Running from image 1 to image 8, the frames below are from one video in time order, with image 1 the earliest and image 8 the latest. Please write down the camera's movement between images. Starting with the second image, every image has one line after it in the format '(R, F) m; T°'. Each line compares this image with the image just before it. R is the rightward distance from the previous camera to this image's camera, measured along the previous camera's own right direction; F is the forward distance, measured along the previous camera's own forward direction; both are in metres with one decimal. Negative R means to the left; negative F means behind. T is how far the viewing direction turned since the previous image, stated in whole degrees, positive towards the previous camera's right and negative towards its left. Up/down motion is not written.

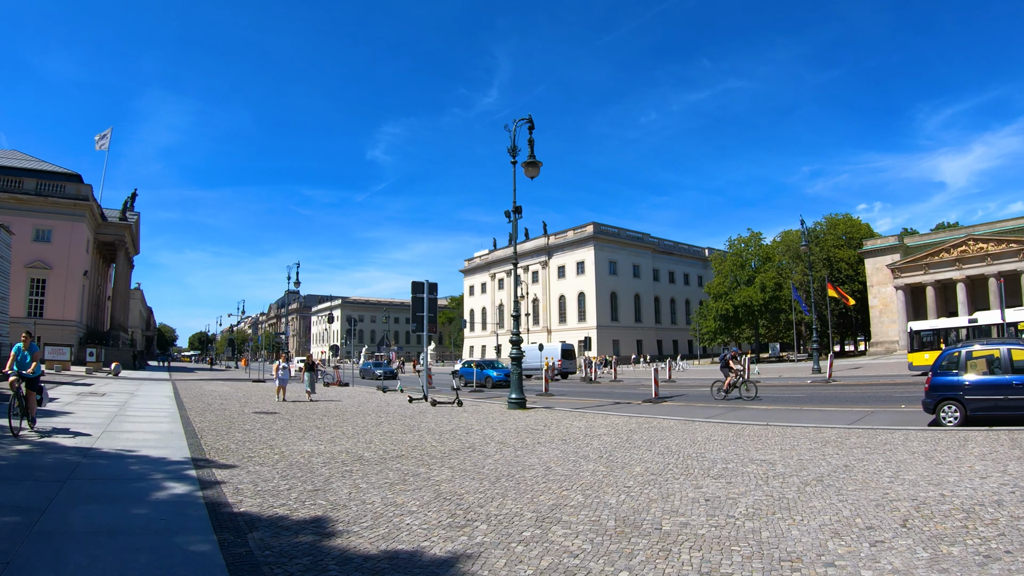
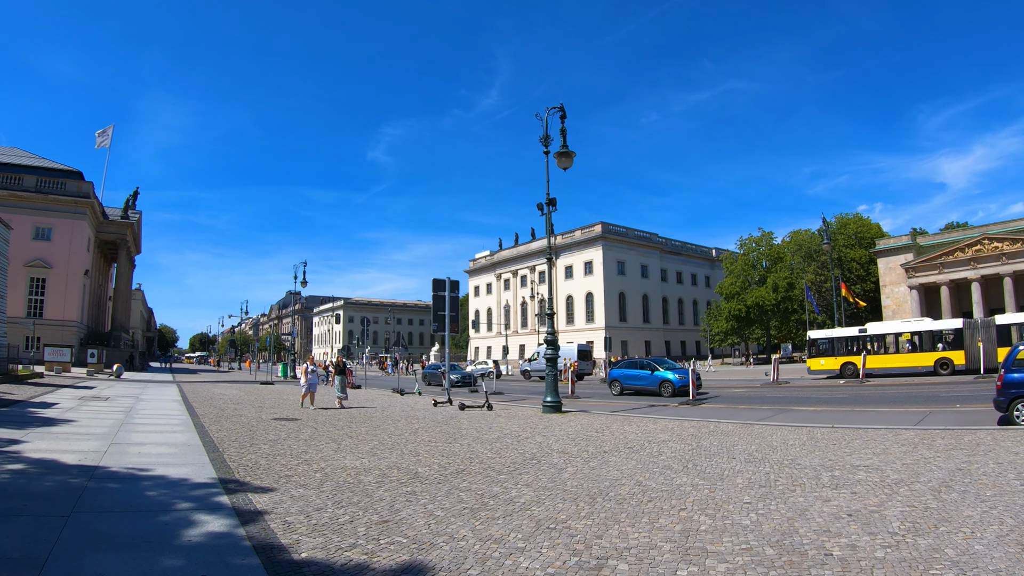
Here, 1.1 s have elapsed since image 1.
(-1.0, +1.3) m; 0°
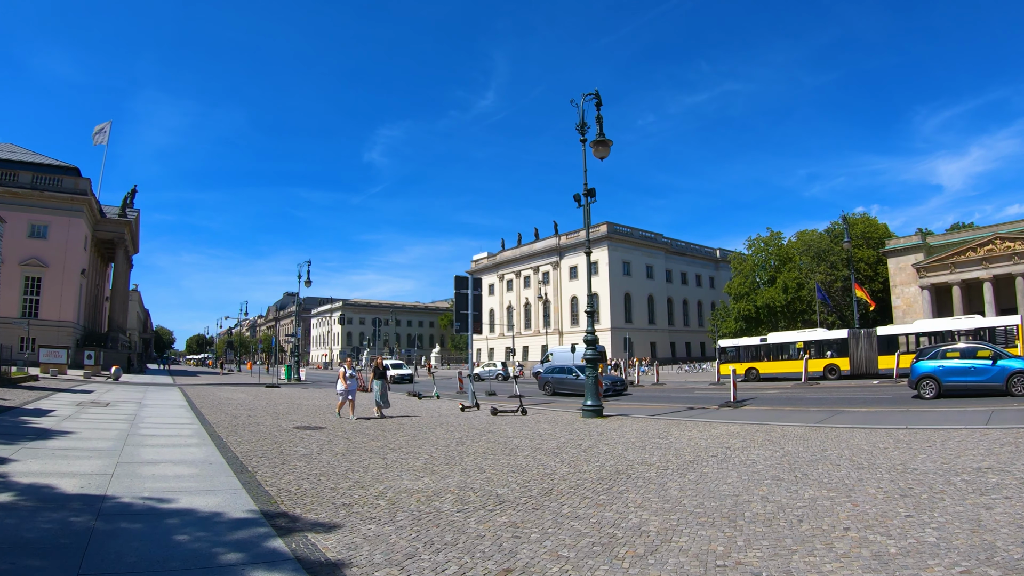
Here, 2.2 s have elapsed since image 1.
(-1.0, +1.4) m; 0°
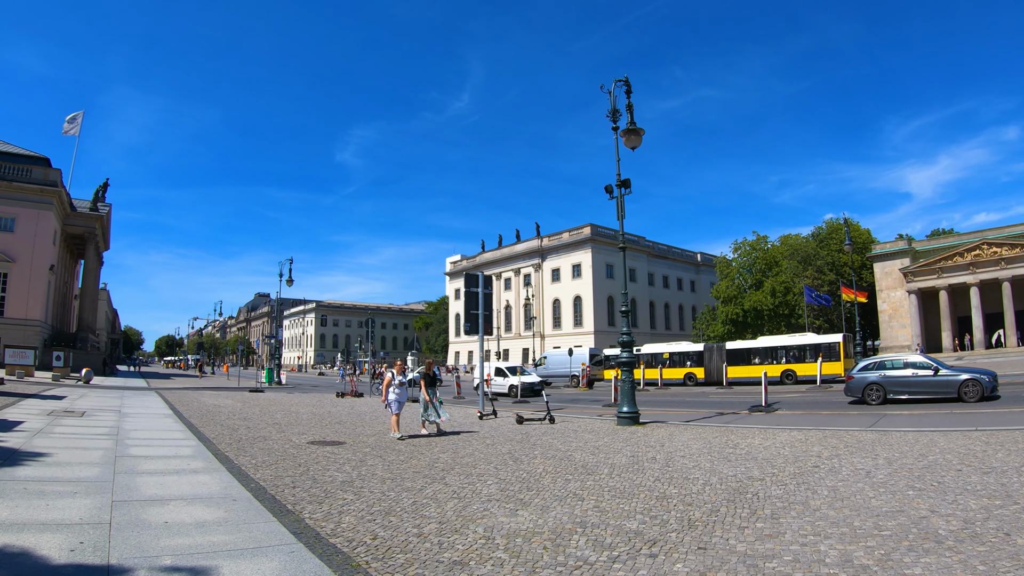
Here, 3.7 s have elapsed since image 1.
(-1.3, +1.6) m; +2°
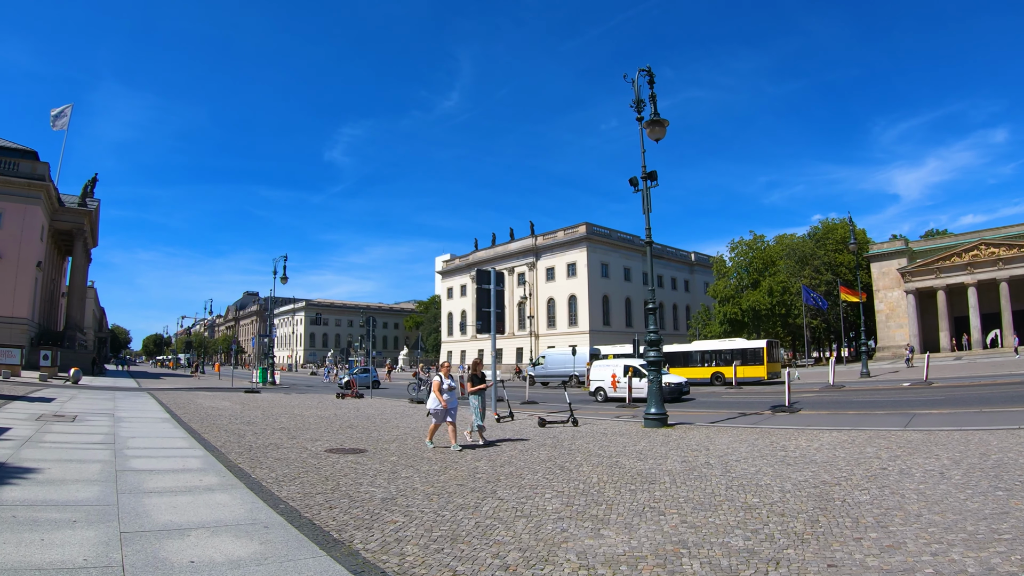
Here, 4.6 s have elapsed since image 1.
(-0.7, +0.9) m; +1°
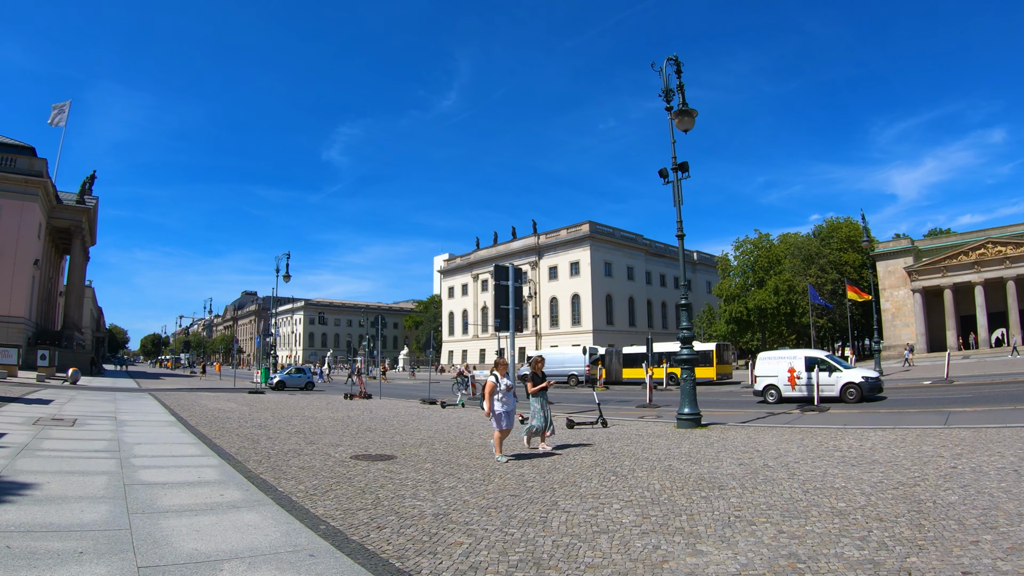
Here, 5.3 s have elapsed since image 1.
(-0.6, +0.8) m; 0°
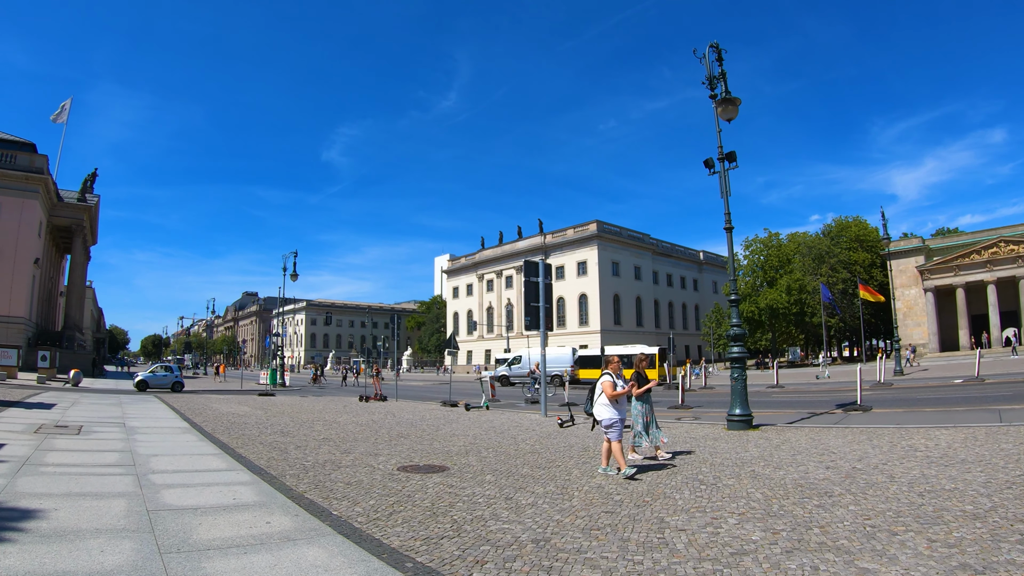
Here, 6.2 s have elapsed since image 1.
(-0.9, +1.1) m; 0°
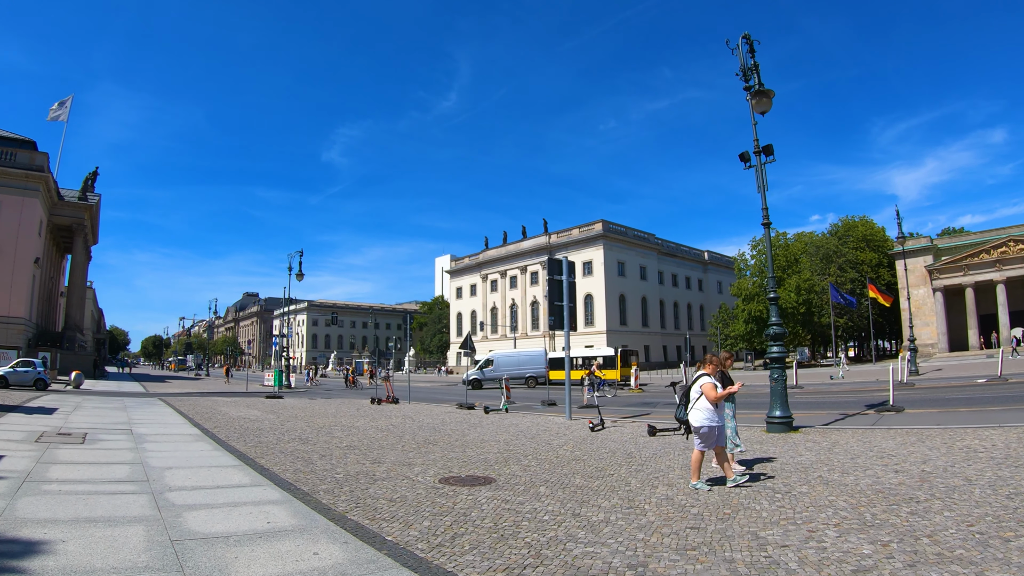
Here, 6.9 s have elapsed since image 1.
(-0.6, +0.8) m; 0°
